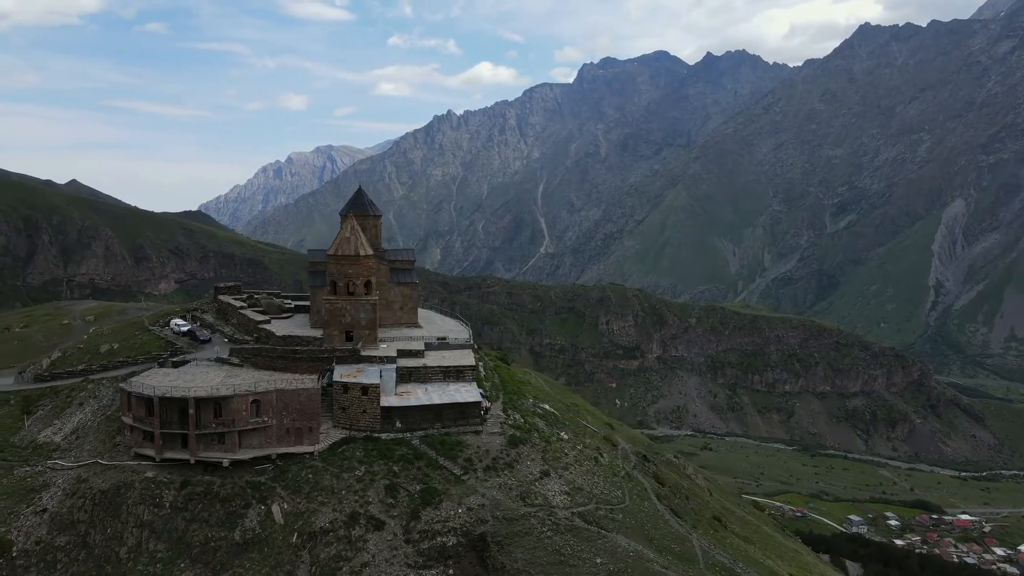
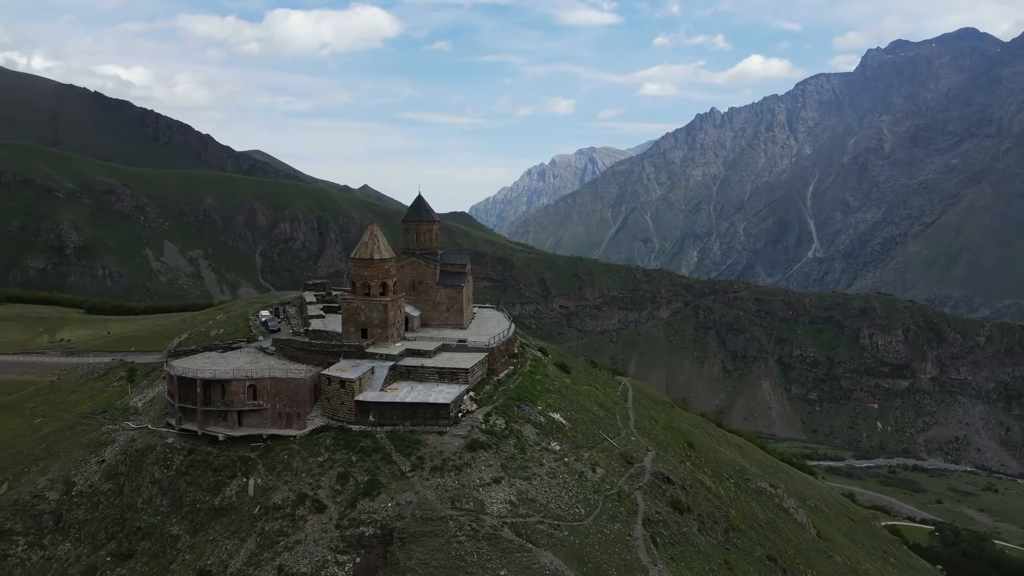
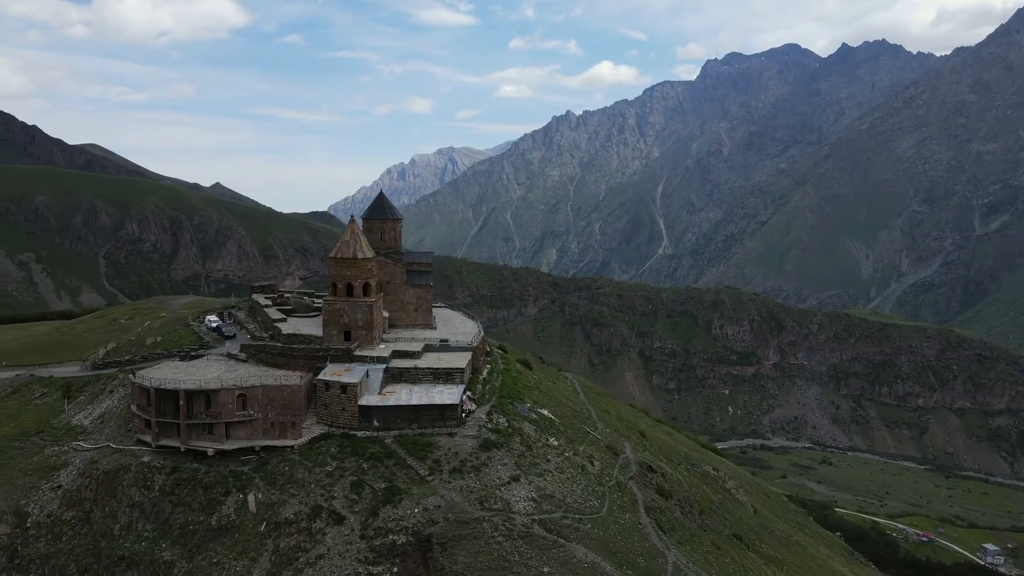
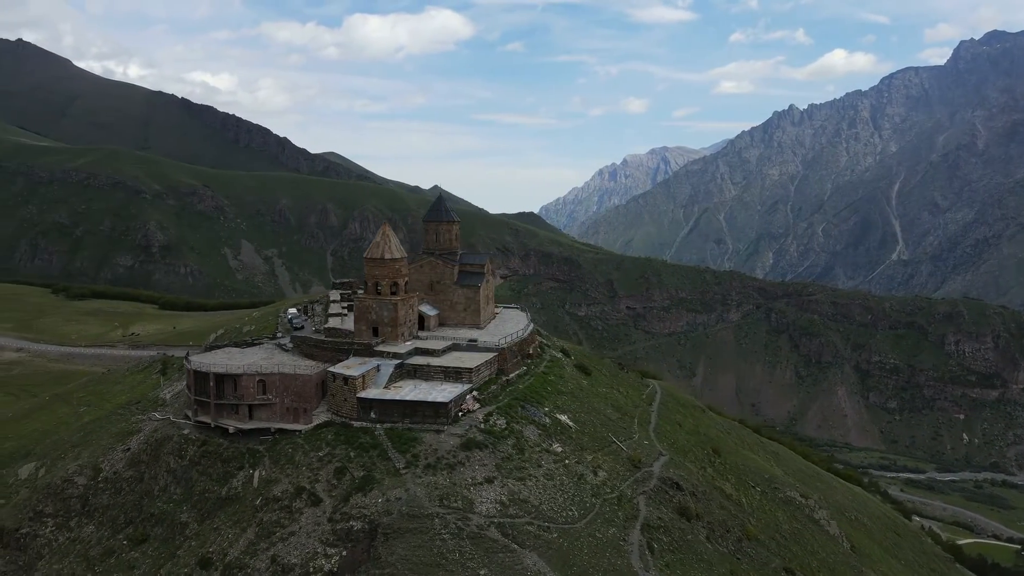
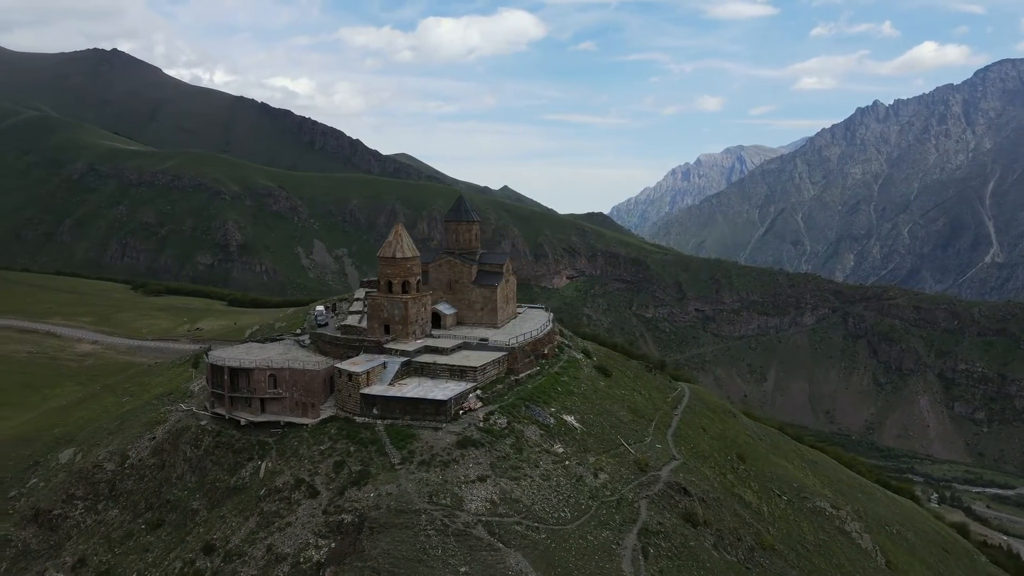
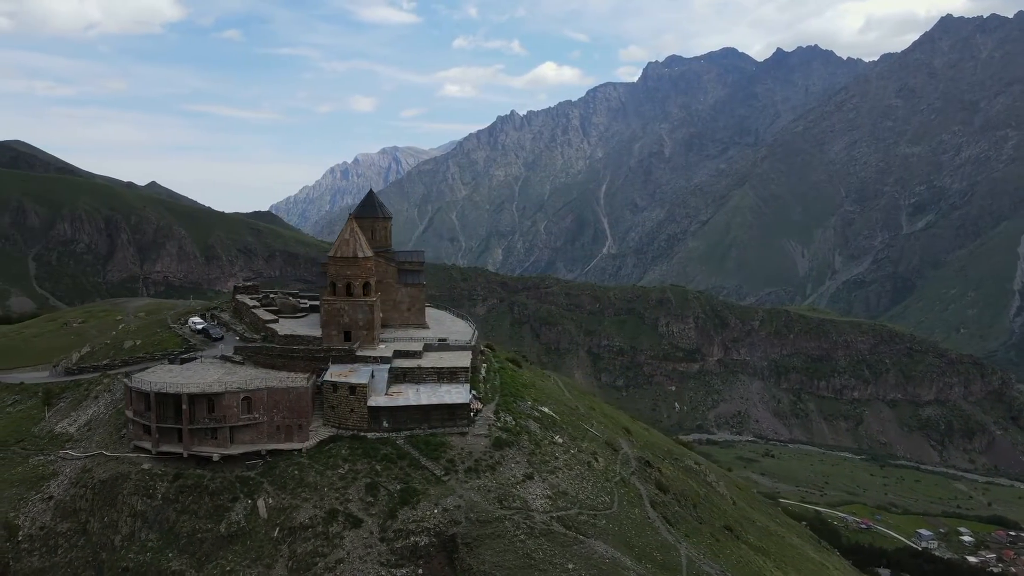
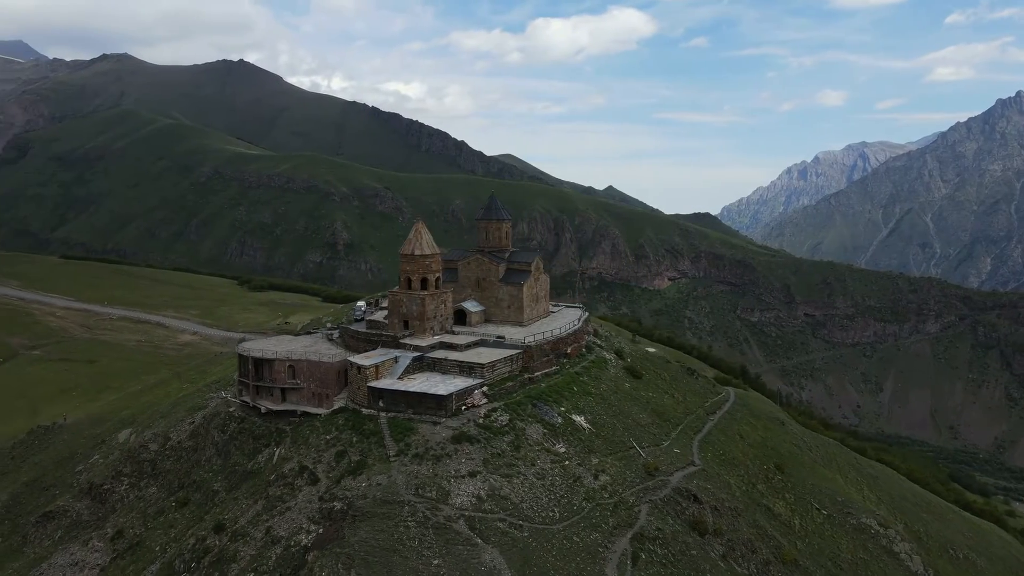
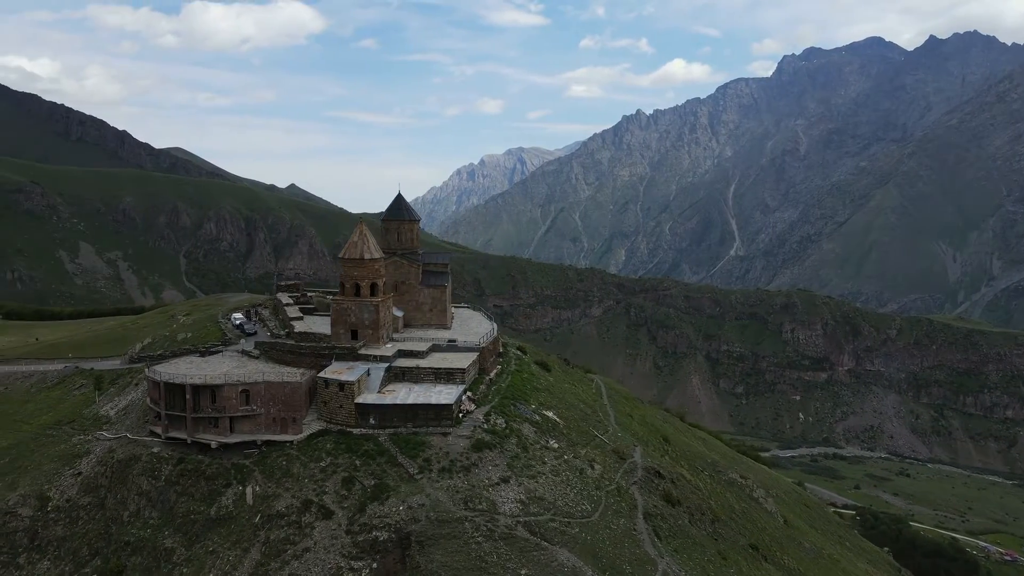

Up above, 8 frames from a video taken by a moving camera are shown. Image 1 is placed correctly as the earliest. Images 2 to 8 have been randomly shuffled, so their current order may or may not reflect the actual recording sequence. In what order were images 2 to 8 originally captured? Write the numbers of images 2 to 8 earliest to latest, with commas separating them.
6, 3, 8, 2, 4, 5, 7
